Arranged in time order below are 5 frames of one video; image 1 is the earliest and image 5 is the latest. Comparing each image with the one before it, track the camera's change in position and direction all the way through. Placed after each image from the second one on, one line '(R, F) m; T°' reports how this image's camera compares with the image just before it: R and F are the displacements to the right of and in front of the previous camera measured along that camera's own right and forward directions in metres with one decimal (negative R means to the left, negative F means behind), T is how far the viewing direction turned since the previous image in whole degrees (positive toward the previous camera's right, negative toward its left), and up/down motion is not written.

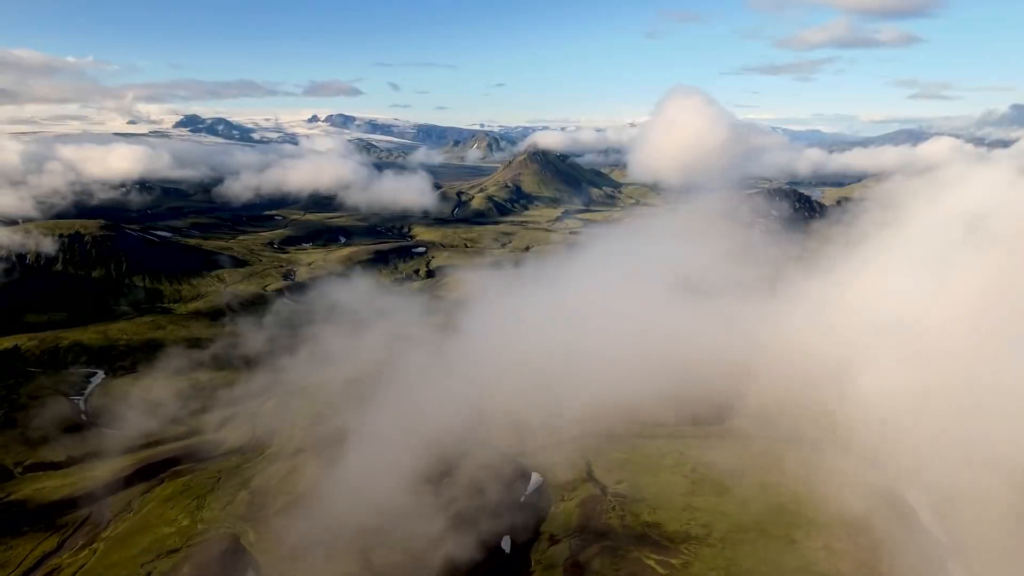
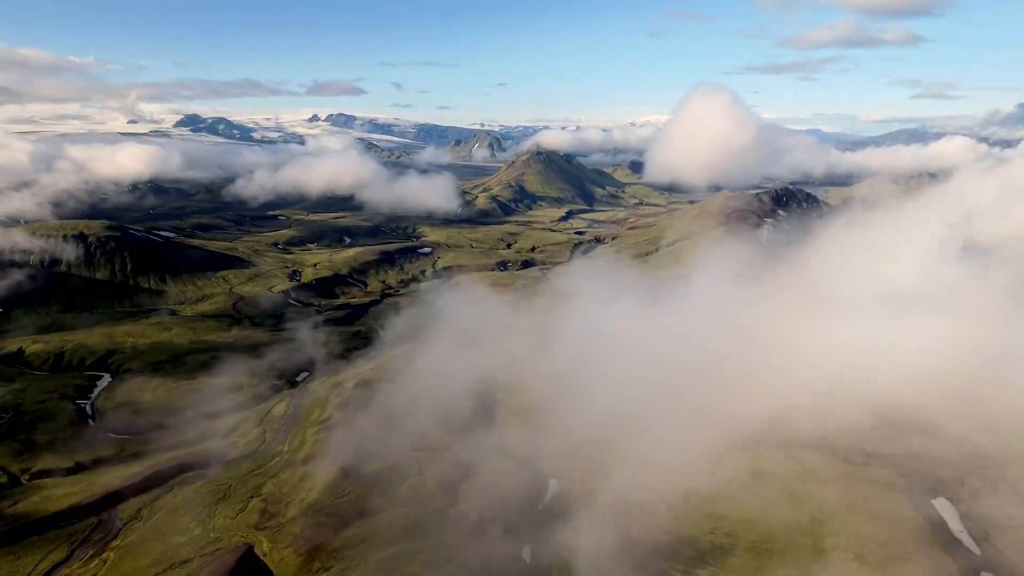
(-5.4, +3.6) m; 0°
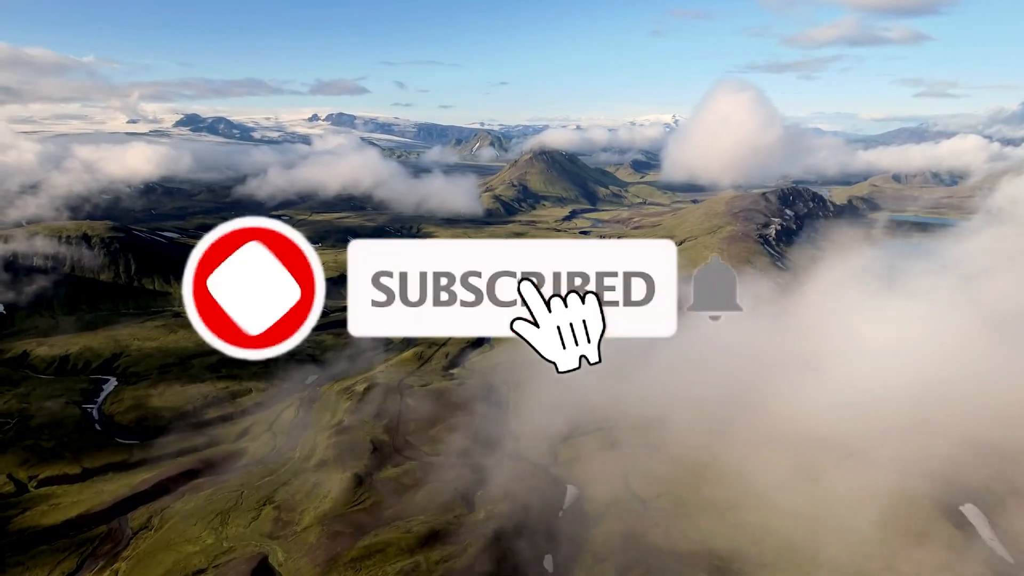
(-5.3, +3.5) m; 0°
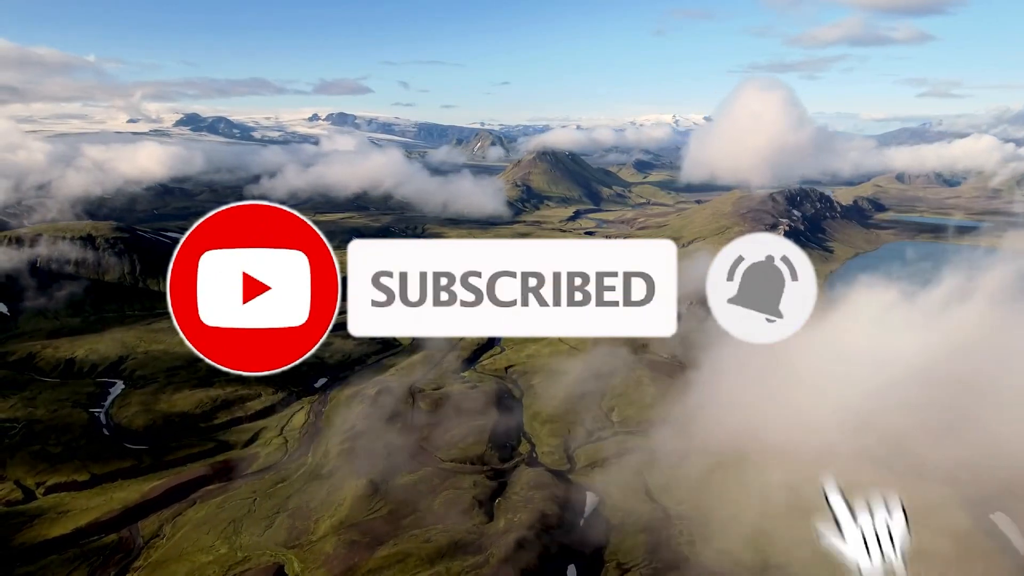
(-5.7, +3.6) m; 0°
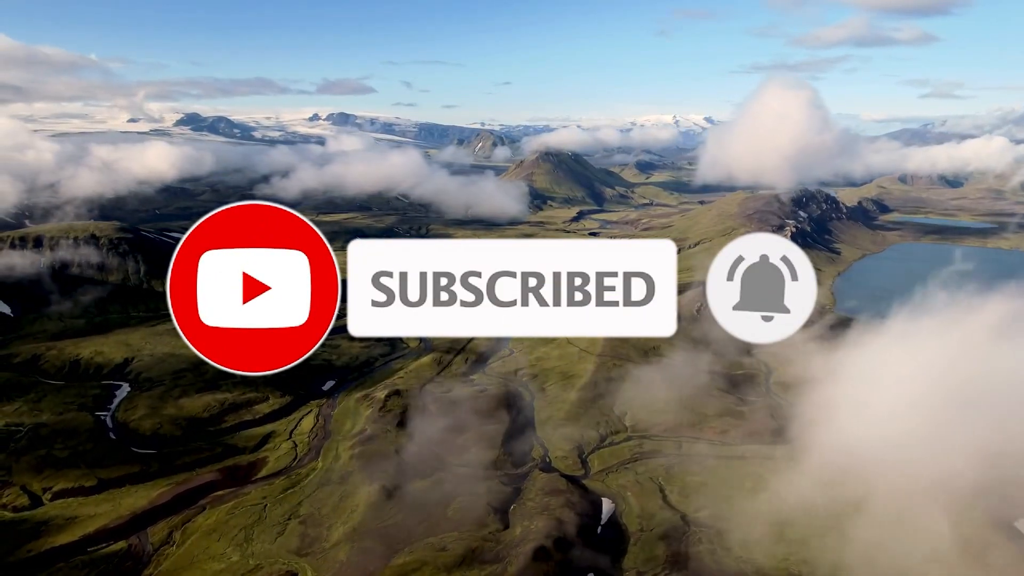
(-4.5, +2.7) m; 0°
